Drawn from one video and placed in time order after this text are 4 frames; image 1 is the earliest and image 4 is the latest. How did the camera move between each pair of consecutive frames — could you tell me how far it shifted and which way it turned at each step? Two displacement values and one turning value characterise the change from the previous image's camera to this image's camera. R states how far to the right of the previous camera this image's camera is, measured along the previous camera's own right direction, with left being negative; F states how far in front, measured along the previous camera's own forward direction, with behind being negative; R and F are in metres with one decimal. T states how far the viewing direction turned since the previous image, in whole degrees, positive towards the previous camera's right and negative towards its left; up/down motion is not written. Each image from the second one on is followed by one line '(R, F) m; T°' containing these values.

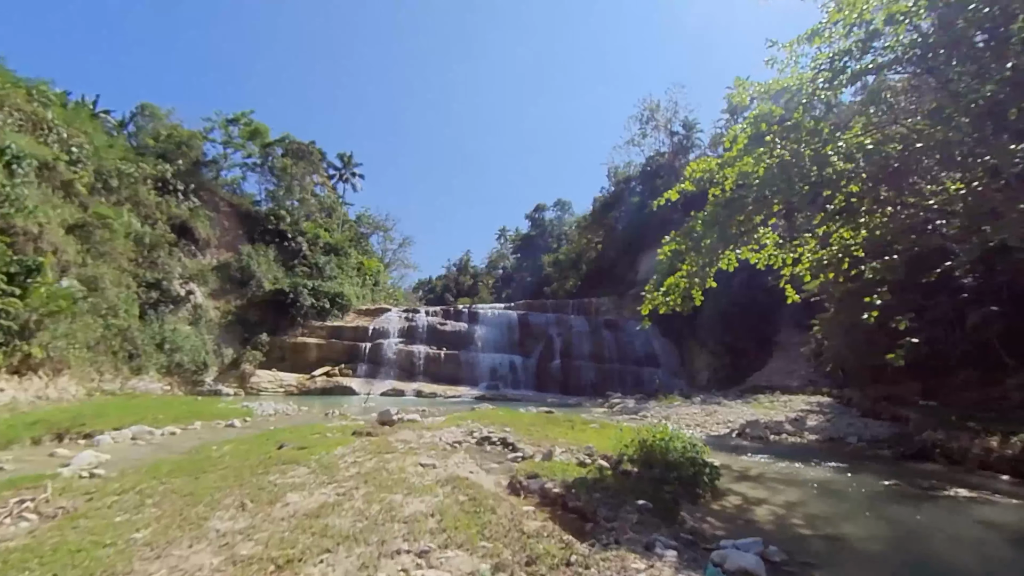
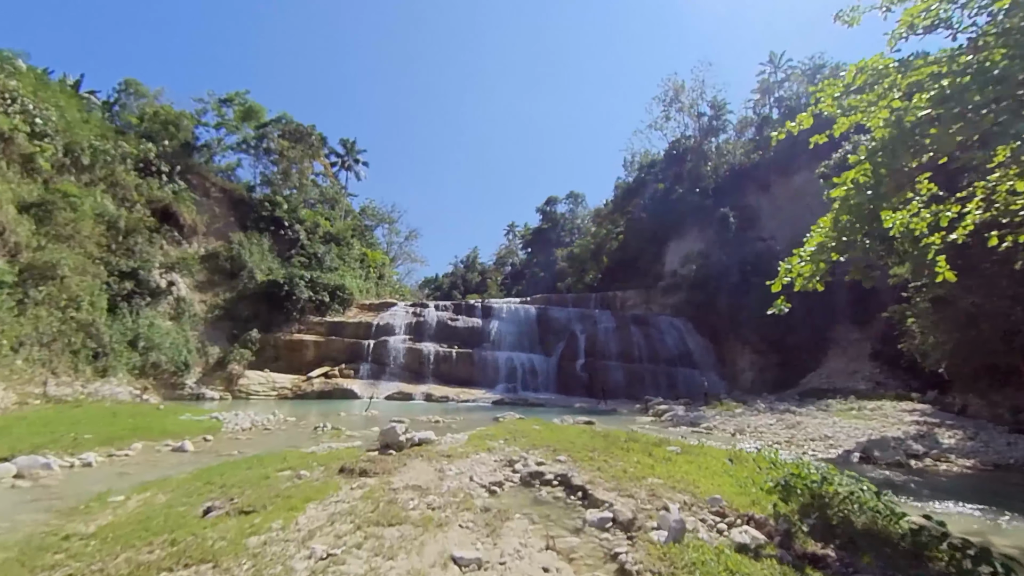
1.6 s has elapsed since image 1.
(-0.8, +2.8) m; -1°
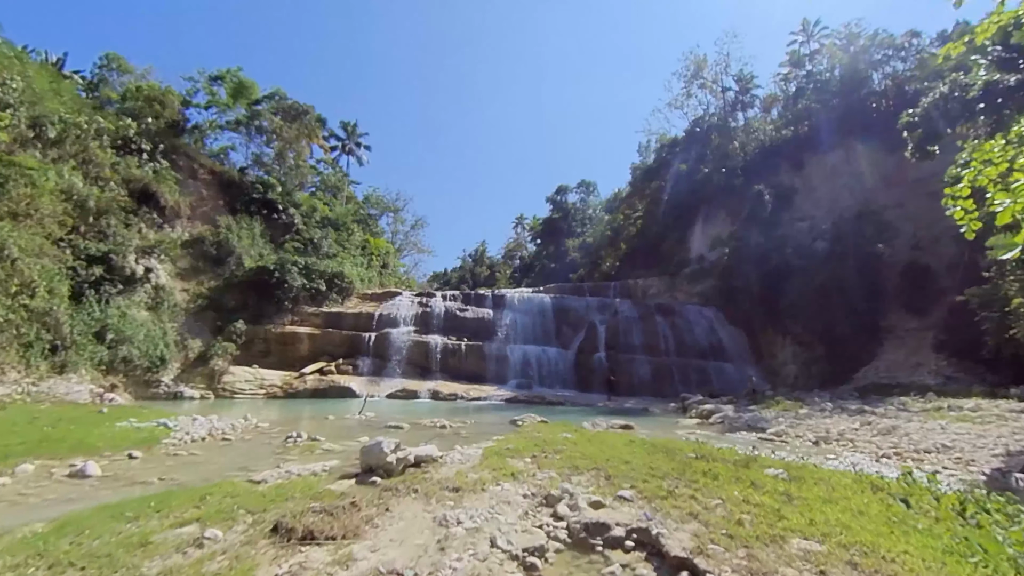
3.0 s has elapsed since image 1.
(-0.3, +2.3) m; -1°
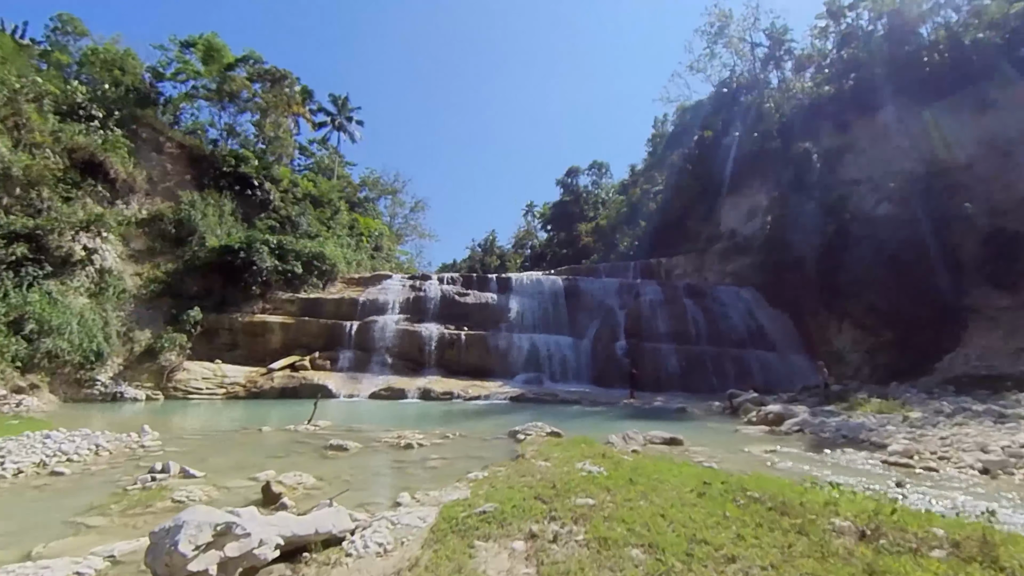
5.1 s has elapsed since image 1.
(+0.3, +3.1) m; -2°
